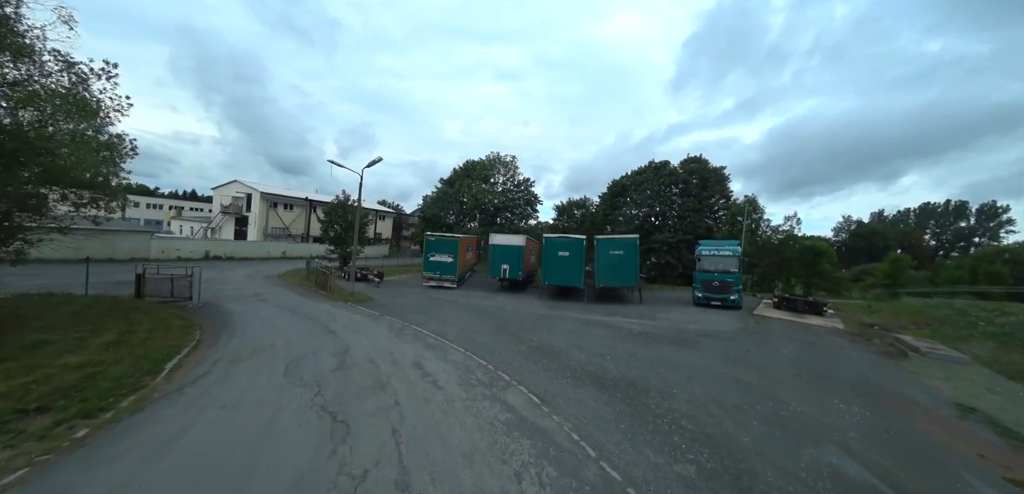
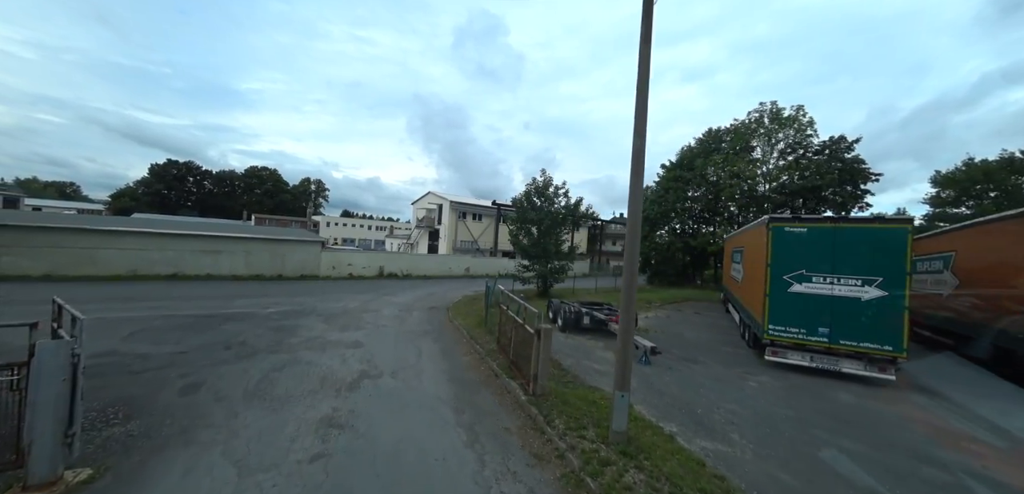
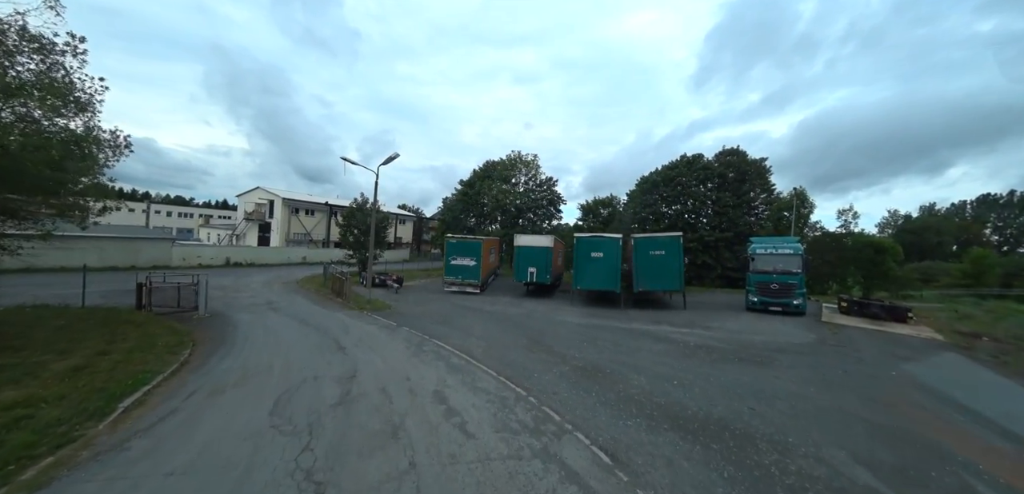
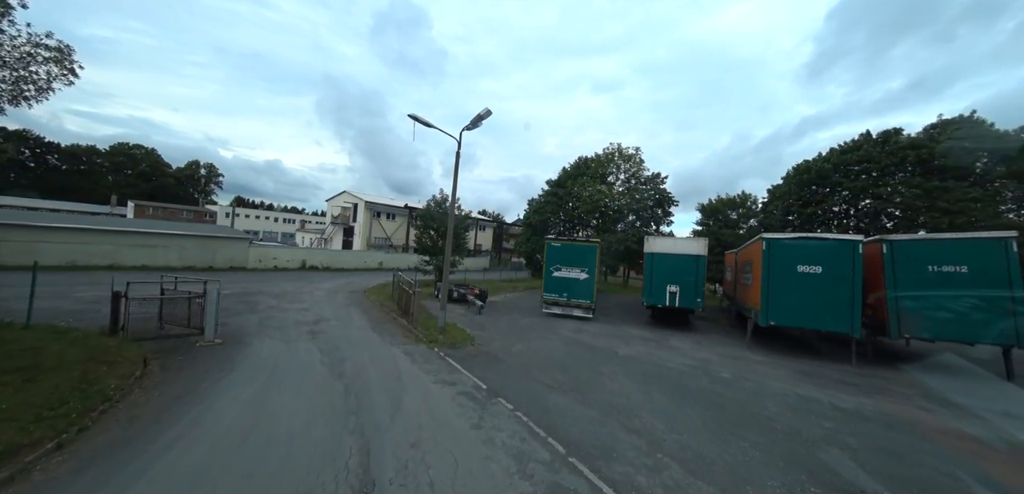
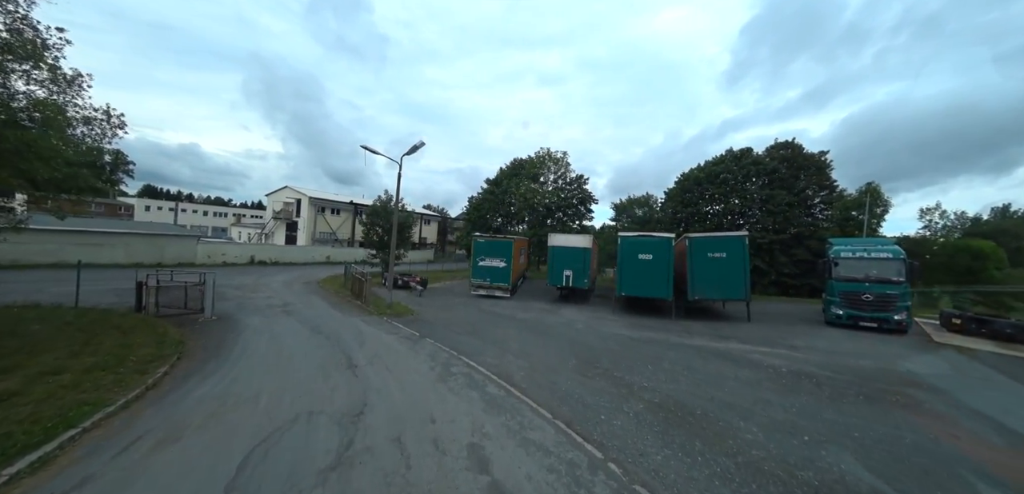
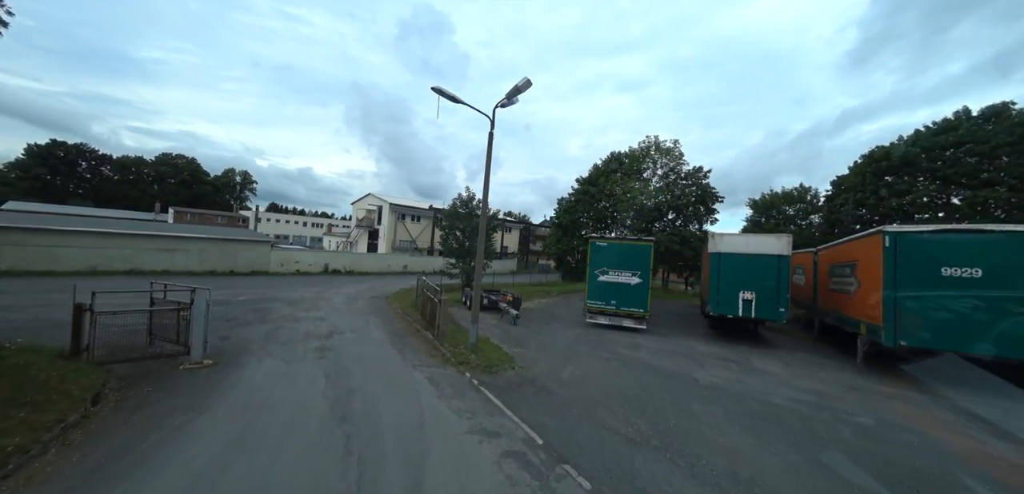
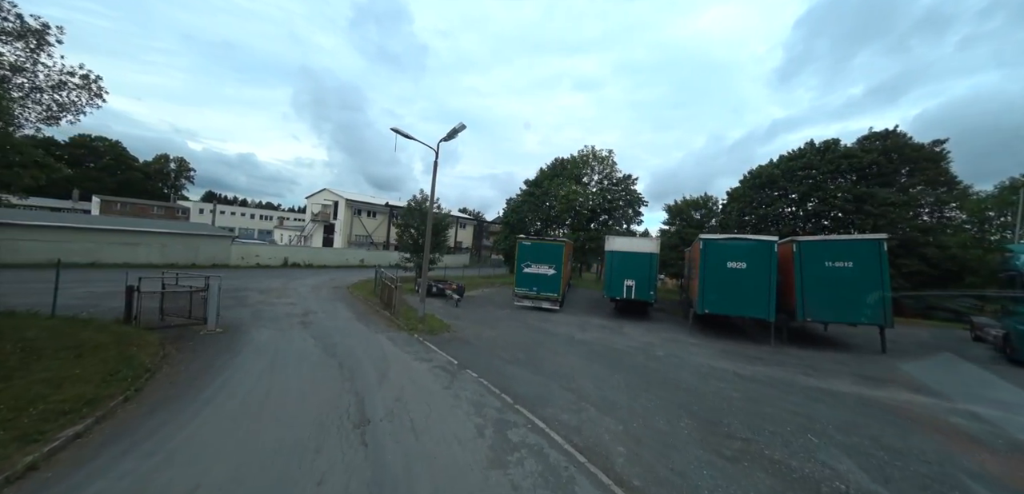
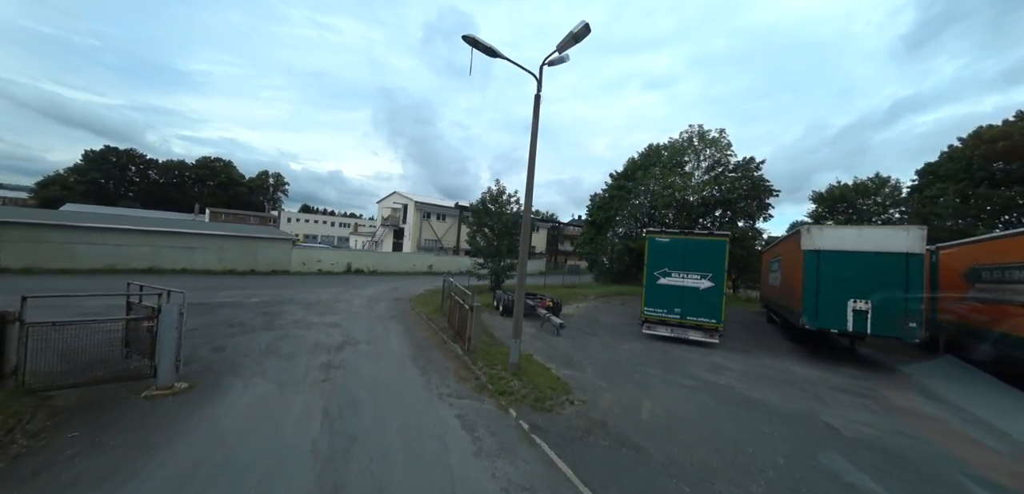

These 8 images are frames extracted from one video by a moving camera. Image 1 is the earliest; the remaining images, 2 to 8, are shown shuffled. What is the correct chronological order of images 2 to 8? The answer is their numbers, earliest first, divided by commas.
3, 5, 7, 4, 6, 8, 2
